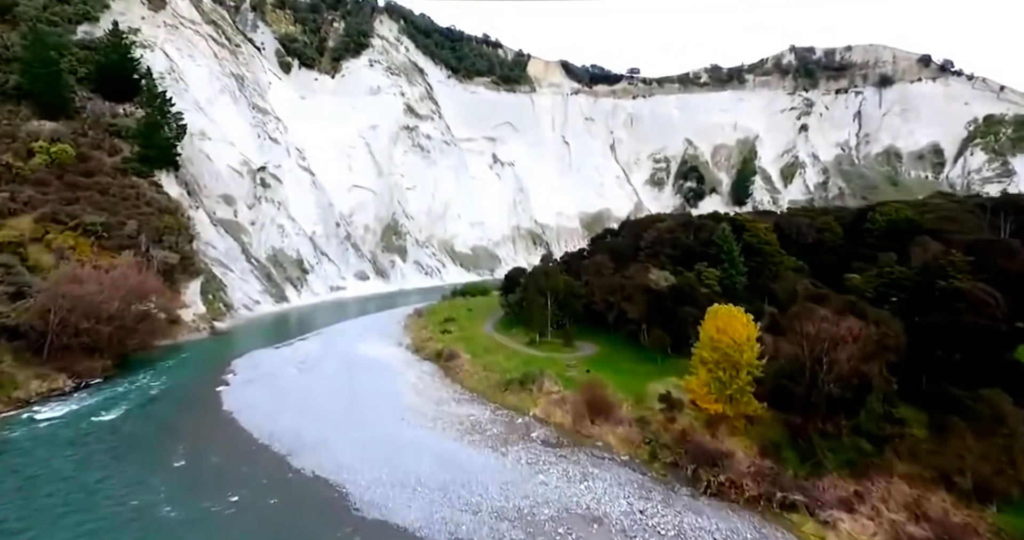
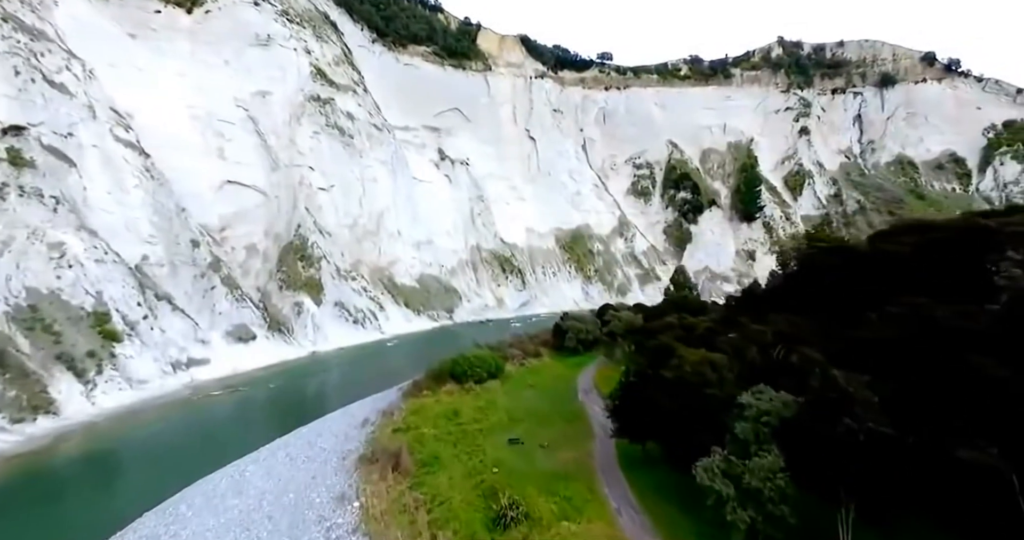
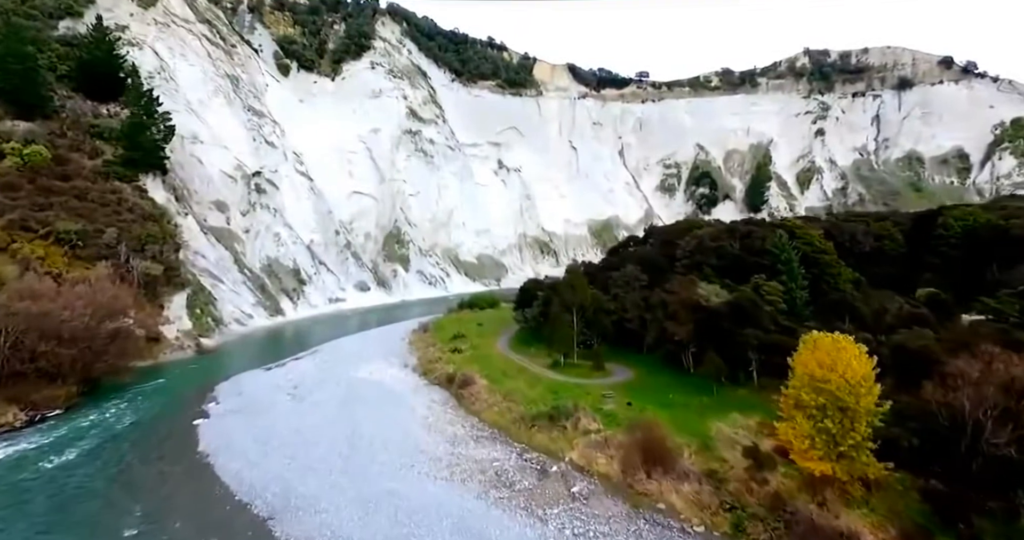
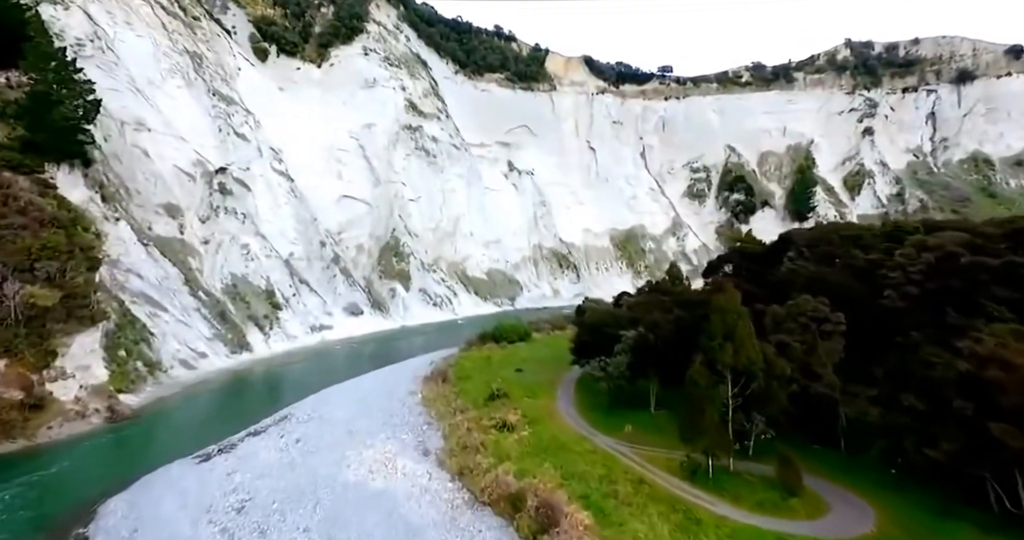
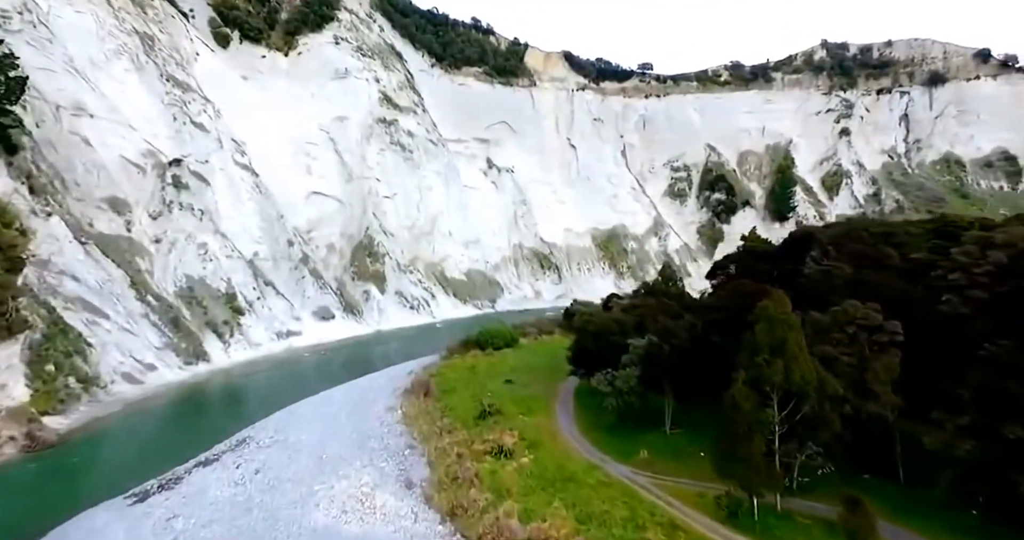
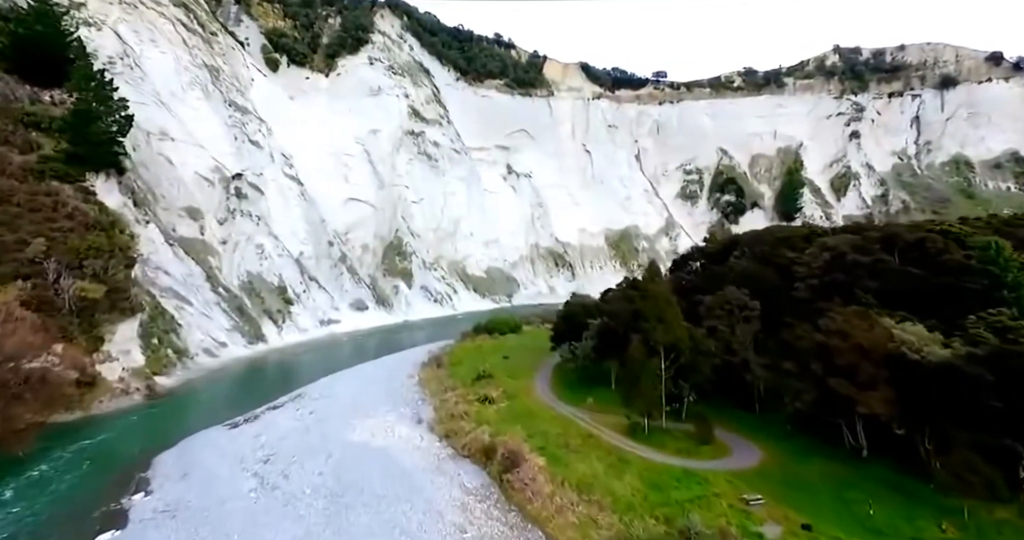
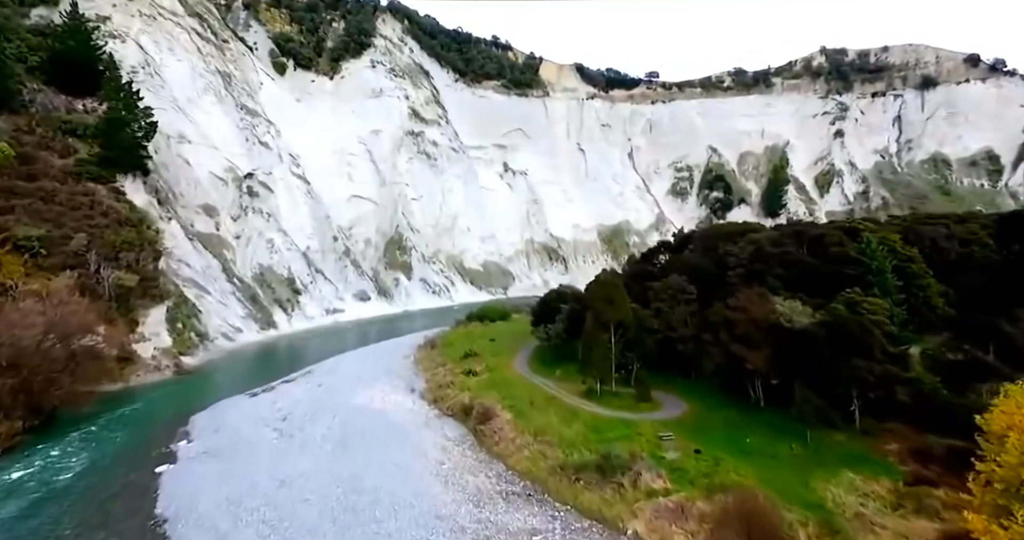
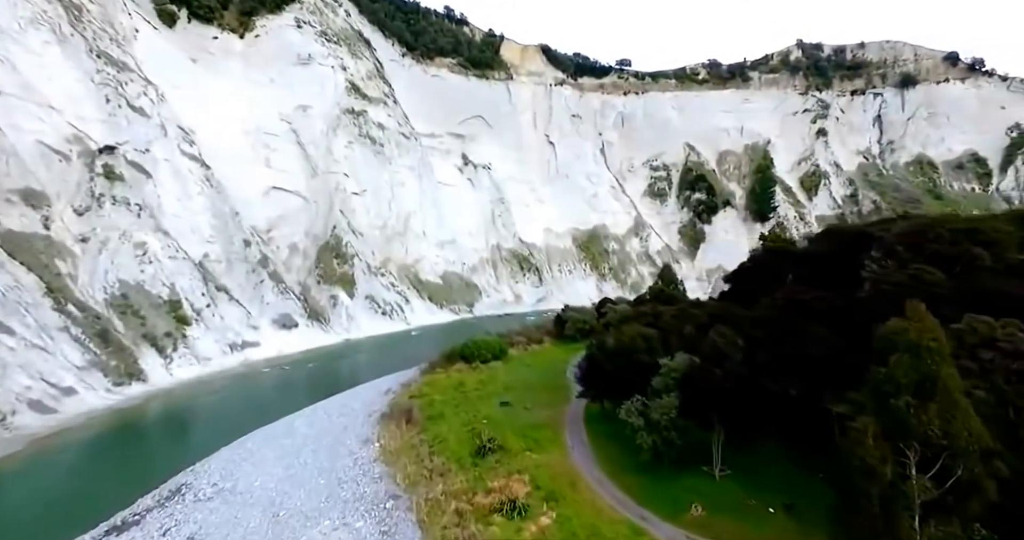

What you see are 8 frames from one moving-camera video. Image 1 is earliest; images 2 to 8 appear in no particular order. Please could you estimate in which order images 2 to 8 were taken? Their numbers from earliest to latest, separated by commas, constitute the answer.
3, 7, 6, 4, 5, 8, 2
